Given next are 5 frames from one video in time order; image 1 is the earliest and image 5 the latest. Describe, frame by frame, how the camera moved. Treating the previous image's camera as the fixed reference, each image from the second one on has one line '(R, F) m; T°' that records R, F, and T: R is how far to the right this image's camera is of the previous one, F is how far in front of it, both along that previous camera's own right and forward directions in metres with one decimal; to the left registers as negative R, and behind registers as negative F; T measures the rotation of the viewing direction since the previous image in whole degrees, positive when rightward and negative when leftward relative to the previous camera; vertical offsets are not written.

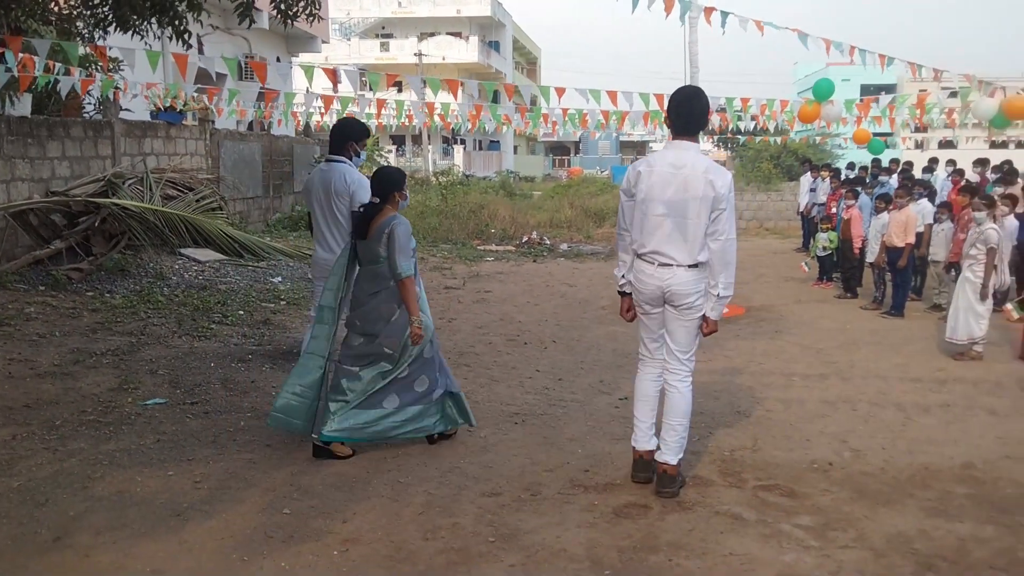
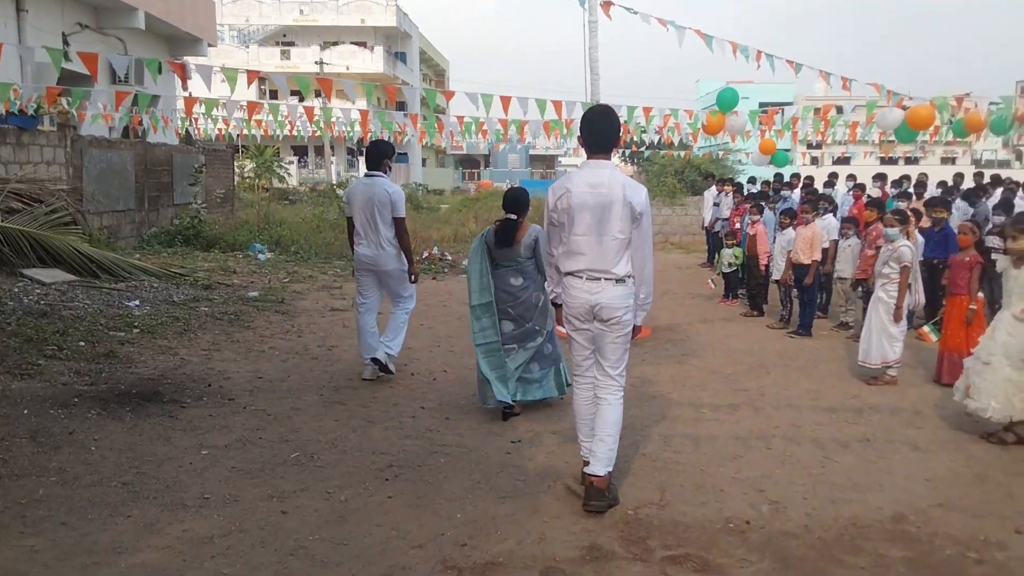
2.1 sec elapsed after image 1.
(+0.2, +0.7) m; +6°
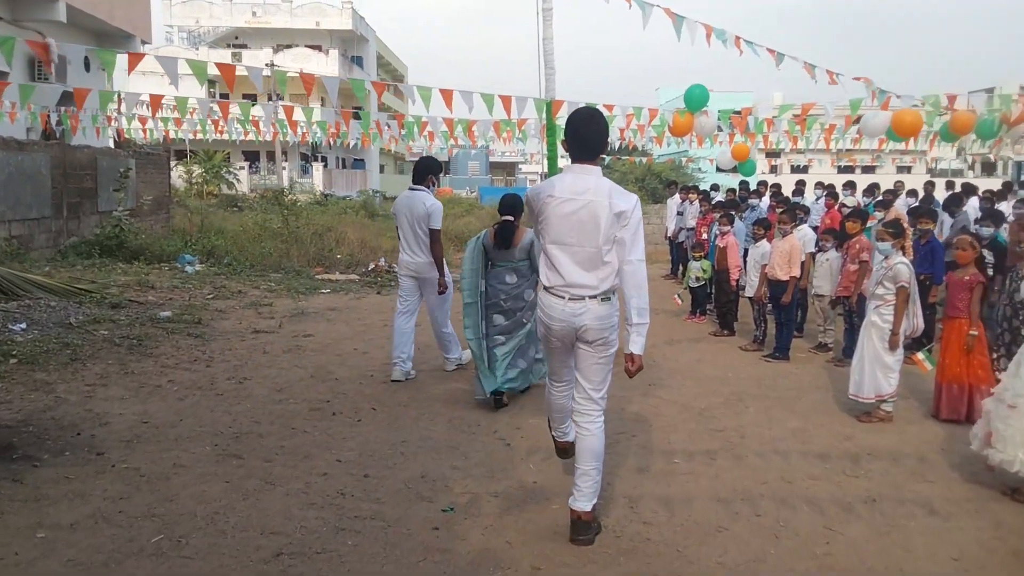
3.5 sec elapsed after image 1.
(+0.1, +0.9) m; +3°
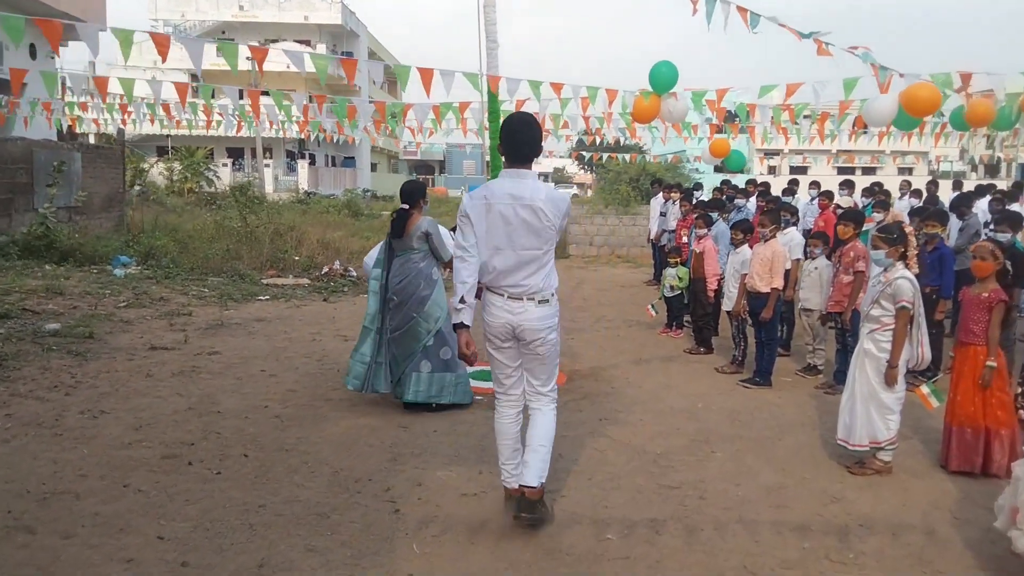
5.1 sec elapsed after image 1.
(+0.5, +1.1) m; 0°
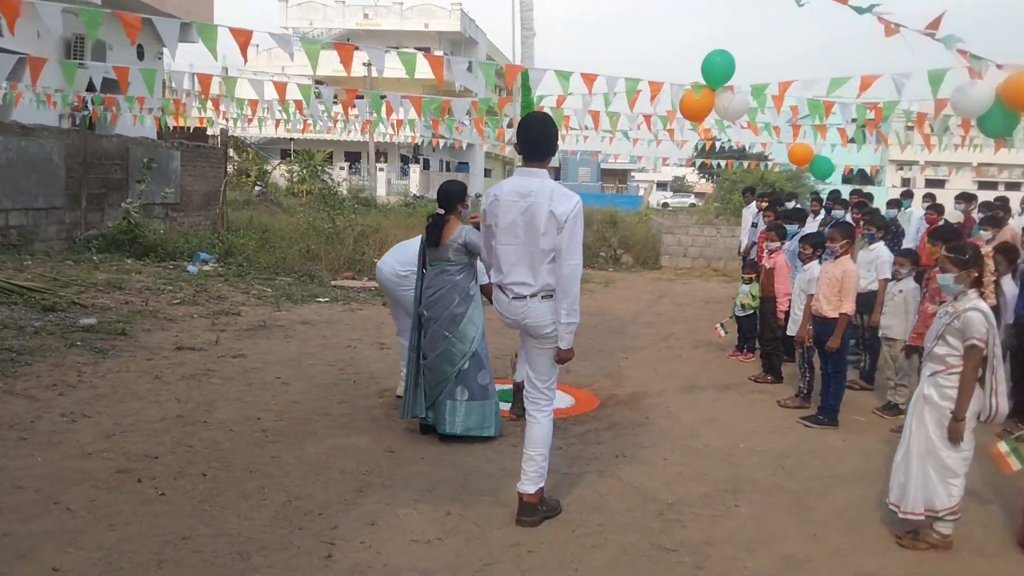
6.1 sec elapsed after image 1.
(+0.6, +0.6) m; -8°
